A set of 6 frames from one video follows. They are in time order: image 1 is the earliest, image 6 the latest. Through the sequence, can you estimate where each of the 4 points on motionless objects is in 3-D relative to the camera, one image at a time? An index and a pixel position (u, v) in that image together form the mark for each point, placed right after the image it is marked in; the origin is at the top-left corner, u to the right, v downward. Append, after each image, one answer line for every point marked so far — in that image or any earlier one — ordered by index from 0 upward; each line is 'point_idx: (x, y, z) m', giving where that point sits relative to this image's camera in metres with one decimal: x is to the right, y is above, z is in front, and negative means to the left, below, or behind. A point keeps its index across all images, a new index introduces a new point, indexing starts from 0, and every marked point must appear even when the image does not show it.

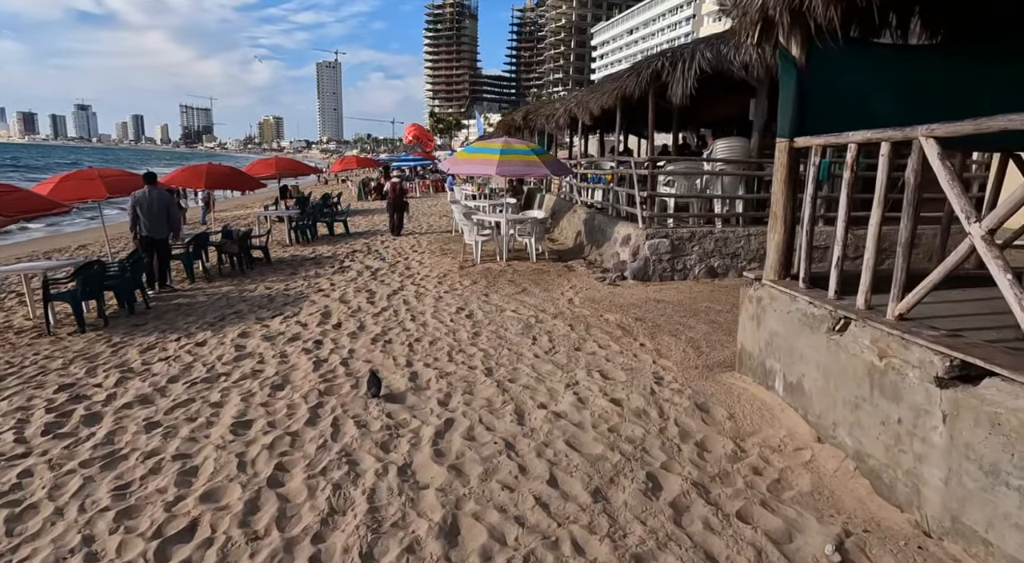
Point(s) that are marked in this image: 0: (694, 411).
0: (+1.2, -0.8, +3.8) m
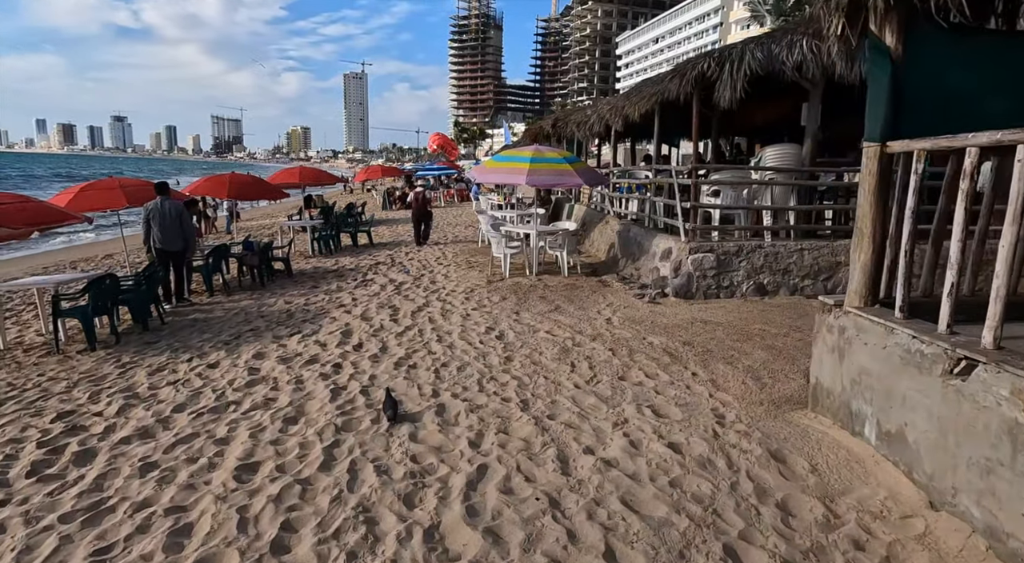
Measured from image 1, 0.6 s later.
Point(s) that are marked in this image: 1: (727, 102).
0: (+1.4, -1.0, +3.2) m
1: (+2.6, +2.1, +7.0) m
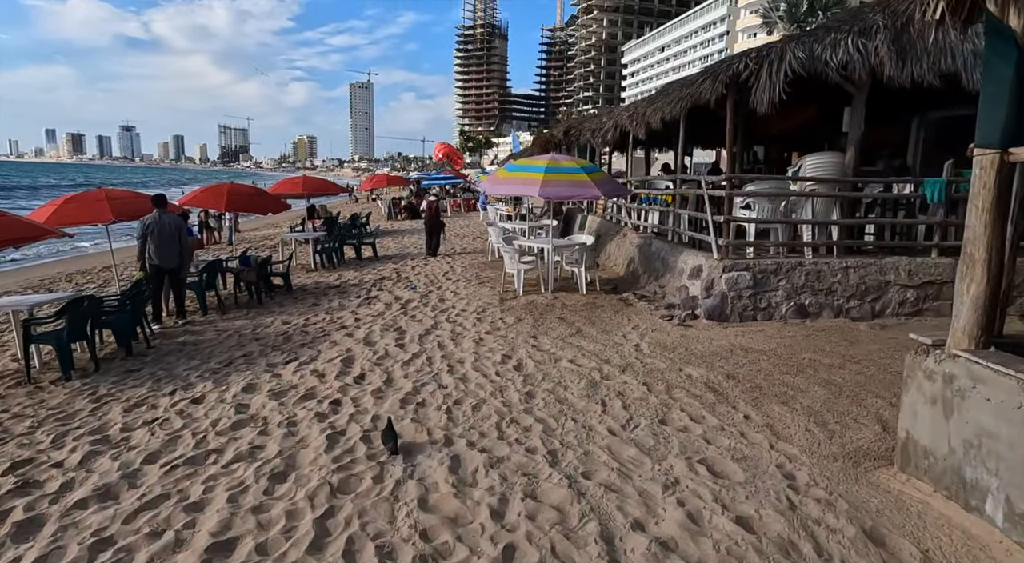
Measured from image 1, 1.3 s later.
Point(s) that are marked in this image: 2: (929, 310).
0: (+1.6, -1.2, +2.6) m
1: (+2.8, +1.9, +6.4) m
2: (+4.6, -0.3, +6.5) m
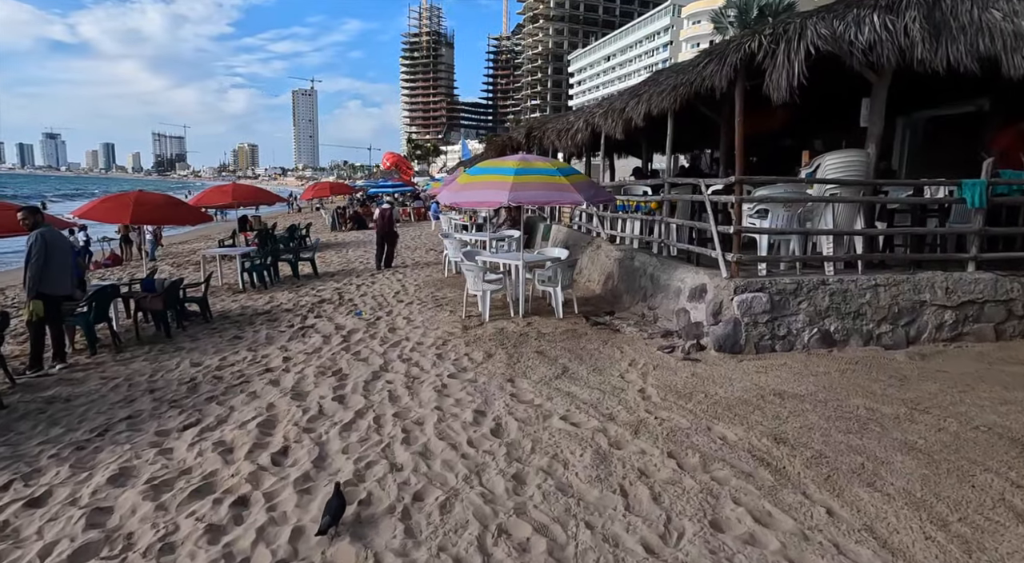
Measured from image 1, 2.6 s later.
0: (+1.6, -1.4, +1.4) m
1: (+2.5, +1.7, +5.4) m
2: (+4.3, -0.5, +5.5) m
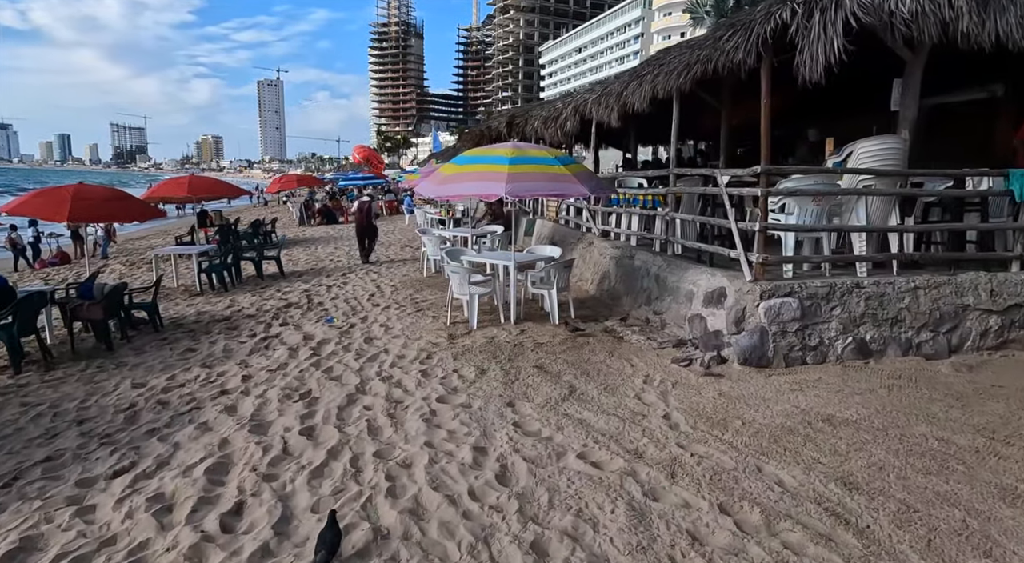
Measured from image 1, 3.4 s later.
0: (+1.8, -1.4, +0.8) m
1: (+2.4, +1.7, +4.7) m
2: (+4.3, -0.5, +5.0) m
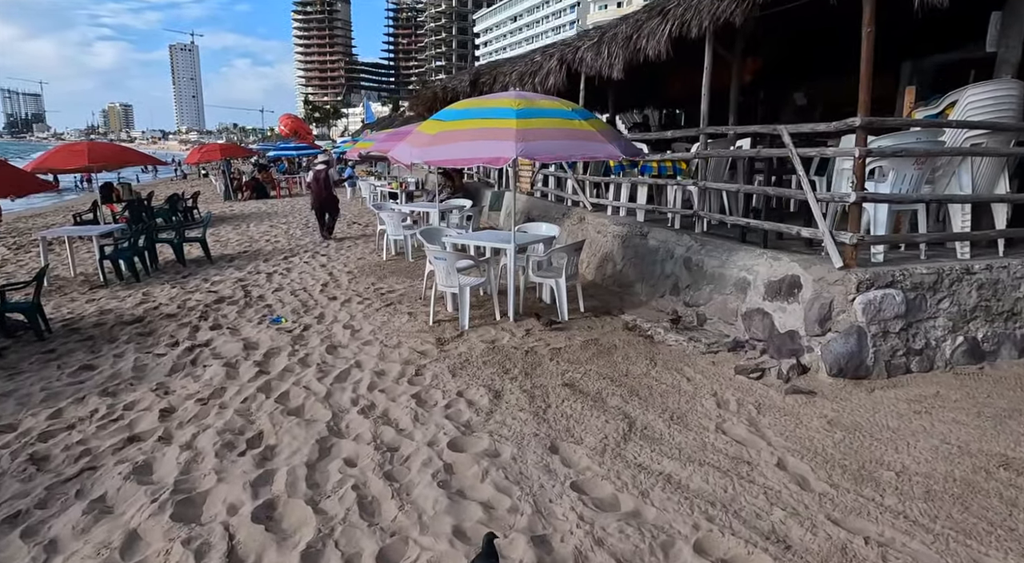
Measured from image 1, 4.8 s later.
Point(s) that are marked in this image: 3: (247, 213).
0: (+2.4, -1.5, -0.2) m
1: (+2.6, +1.8, +3.6) m
2: (+4.4, -0.4, +4.2) m
3: (-7.0, +1.8, +15.5) m
